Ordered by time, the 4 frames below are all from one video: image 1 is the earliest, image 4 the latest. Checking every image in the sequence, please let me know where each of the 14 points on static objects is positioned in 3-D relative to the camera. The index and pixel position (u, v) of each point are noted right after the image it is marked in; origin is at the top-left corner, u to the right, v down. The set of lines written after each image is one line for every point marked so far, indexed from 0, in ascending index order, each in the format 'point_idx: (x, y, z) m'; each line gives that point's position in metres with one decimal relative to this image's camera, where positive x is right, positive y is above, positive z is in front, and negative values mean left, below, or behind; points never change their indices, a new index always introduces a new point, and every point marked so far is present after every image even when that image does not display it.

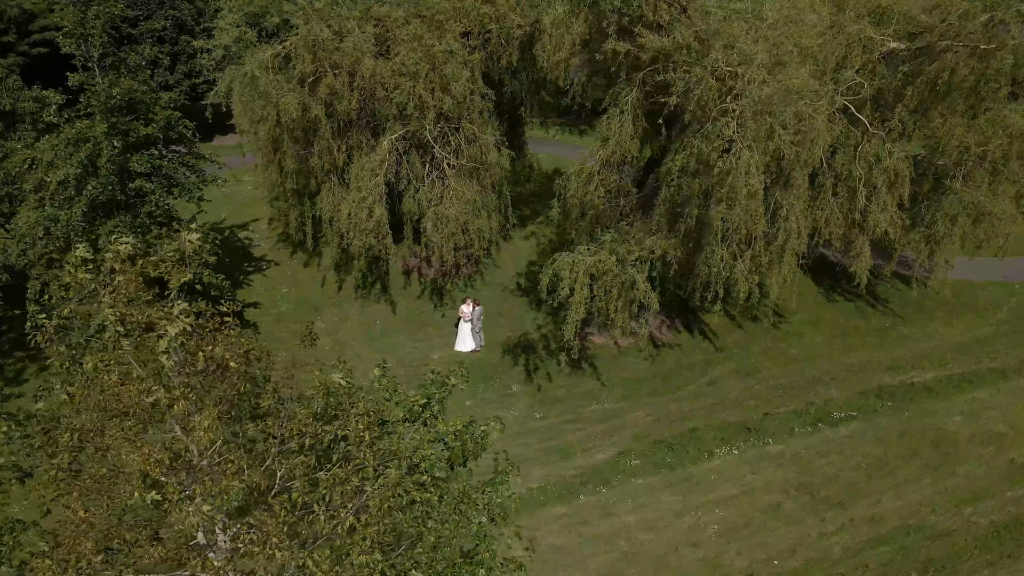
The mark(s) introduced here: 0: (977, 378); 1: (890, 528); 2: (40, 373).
0: (+10.5, -2.0, +14.5) m
1: (+6.3, -3.9, +10.6) m
2: (-12.2, -2.2, +16.7) m
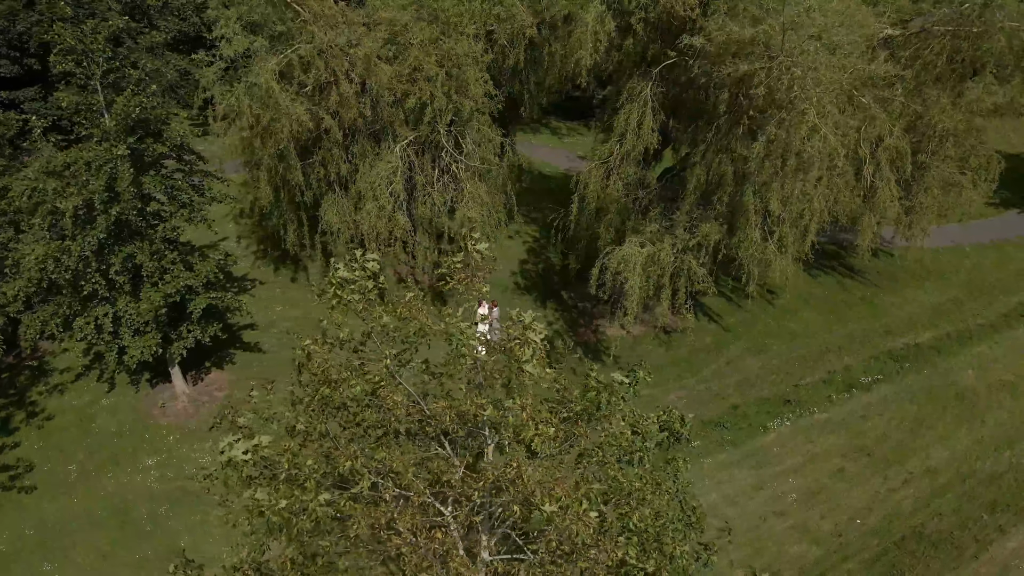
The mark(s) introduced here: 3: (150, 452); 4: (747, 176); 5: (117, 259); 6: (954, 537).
0: (+11.3, -1.1, +15.8) m
1: (+7.7, -3.4, +11.5) m
2: (-11.4, -3.2, +15.4) m
3: (-8.1, -3.7, +14.6) m
4: (+4.9, +2.3, +13.7) m
5: (-7.8, +0.6, +12.8) m
6: (+7.4, -4.1, +10.7) m
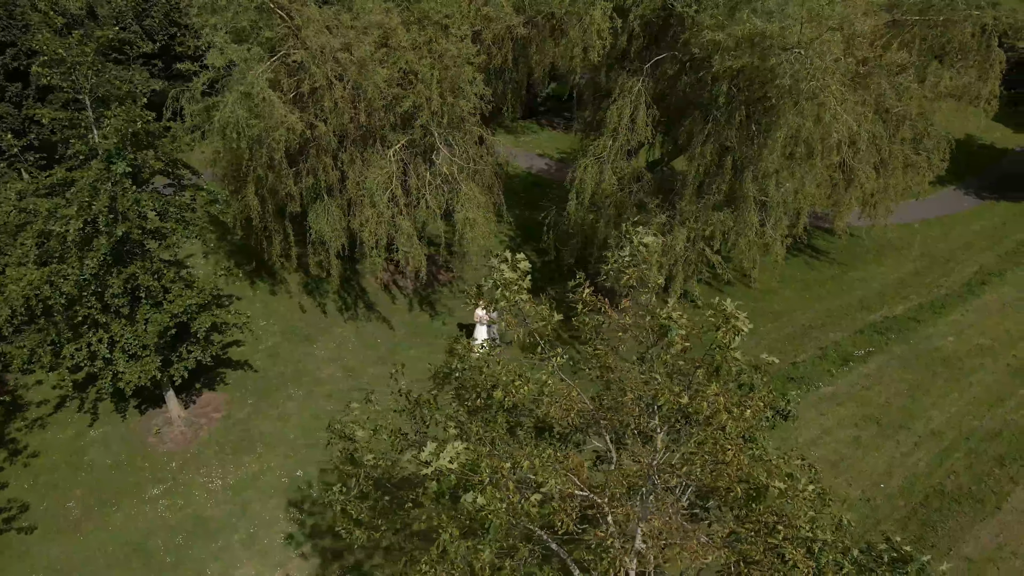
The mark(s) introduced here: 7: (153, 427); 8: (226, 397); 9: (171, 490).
0: (+11.4, -0.4, +16.9) m
1: (+8.3, -2.8, +12.3) m
2: (-11.1, -3.8, +14.5) m
3: (-7.6, -4.1, +13.9) m
4: (+5.0, +2.6, +14.2) m
5: (-7.4, +0.1, +12.2) m
6: (+8.1, -3.6, +11.5) m
7: (-8.4, -3.2, +15.1) m
8: (-7.2, -2.7, +16.4) m
9: (-7.2, -4.3, +13.7) m
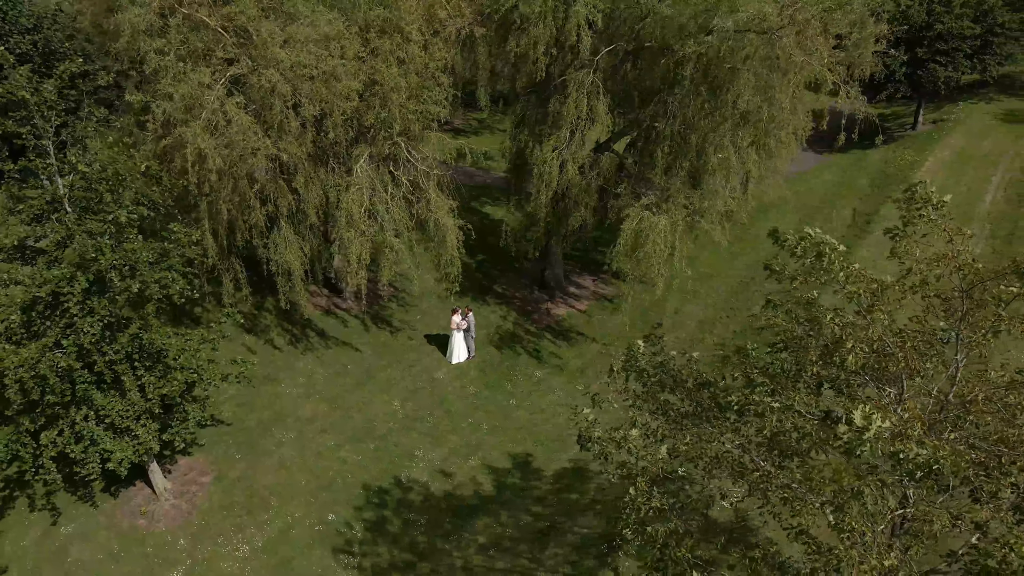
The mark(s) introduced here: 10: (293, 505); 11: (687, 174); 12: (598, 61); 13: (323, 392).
0: (+10.4, +1.4, +19.6) m
1: (+9.0, -1.4, +14.5) m
2: (-10.0, -5.5, +12.1) m
3: (-6.5, -5.3, +12.3) m
4: (+4.5, +3.4, +15.5) m
5: (-6.5, -1.0, +10.6) m
6: (+9.1, -2.2, +13.6) m
7: (-7.6, -4.5, +13.4) m
8: (-6.9, -3.8, +14.8) m
9: (-6.0, -5.3, +12.3) m
10: (-4.6, -4.6, +13.7) m
11: (+4.3, +2.8, +16.0) m
12: (+2.1, +5.5, +15.8) m
13: (-5.0, -2.7, +17.0) m
